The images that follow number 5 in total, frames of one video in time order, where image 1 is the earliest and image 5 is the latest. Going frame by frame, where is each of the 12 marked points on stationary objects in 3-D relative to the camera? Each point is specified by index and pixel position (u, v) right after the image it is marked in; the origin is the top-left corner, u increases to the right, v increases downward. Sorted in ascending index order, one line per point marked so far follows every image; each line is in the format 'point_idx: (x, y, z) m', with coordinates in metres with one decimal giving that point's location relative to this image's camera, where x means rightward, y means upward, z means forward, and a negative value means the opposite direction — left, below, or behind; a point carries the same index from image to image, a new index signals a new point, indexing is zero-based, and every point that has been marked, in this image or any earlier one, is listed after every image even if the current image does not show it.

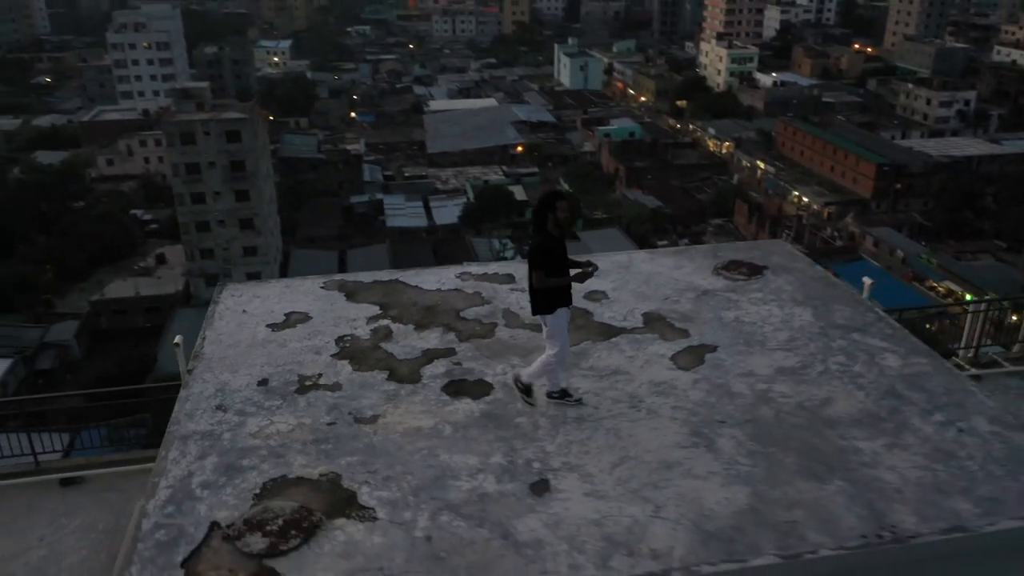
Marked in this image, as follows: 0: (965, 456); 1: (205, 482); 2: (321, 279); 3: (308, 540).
0: (+0.9, -0.3, +1.6) m
1: (-0.6, -0.4, +1.5) m
2: (-0.5, 0.0, +2.3) m
3: (-0.3, -0.4, +1.3) m
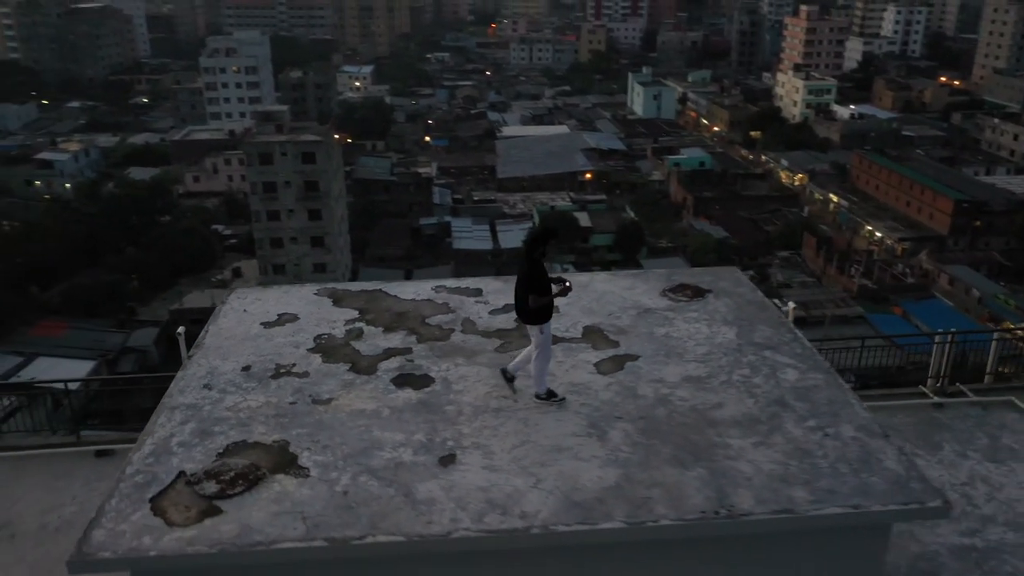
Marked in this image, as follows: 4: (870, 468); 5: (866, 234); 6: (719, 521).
0: (+0.7, -0.4, +1.8) m
1: (-0.7, -0.3, +1.8) m
2: (-0.6, 0.0, +2.7) m
3: (-0.5, -0.4, +1.7) m
4: (+0.8, -0.4, +1.8) m
5: (+8.7, +1.3, +19.8) m
6: (+0.4, -0.5, +1.6) m
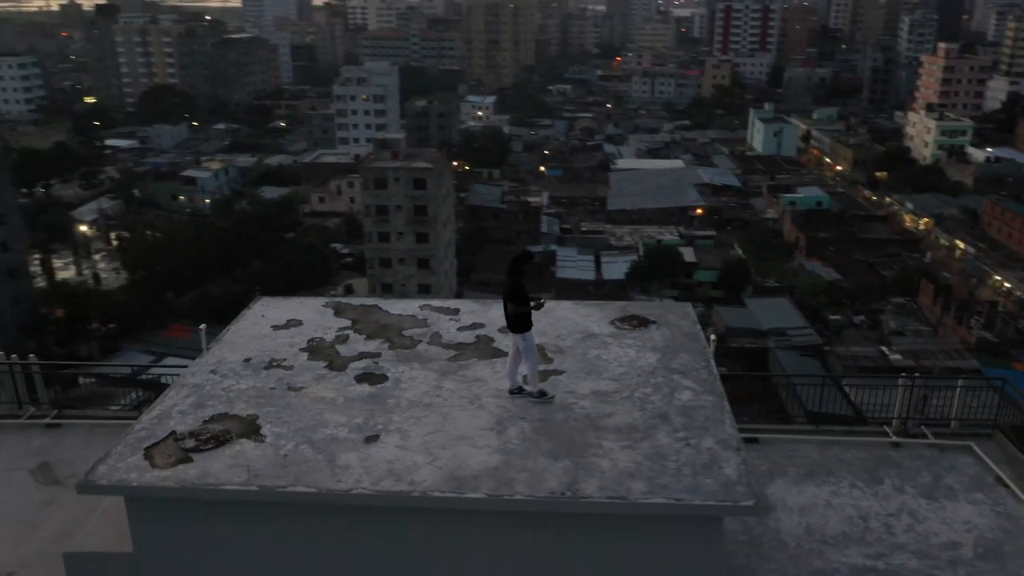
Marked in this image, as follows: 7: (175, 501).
0: (+0.4, -0.5, +2.2) m
1: (-1.0, -0.4, +2.4) m
2: (-0.7, 0.0, +3.2) m
3: (-0.8, -0.4, +2.2) m
4: (+0.5, -0.5, +2.1) m
5: (+10.9, +0.1, +18.9) m
6: (+0.1, -0.5, +2.0) m
7: (-0.9, -0.6, +2.1) m
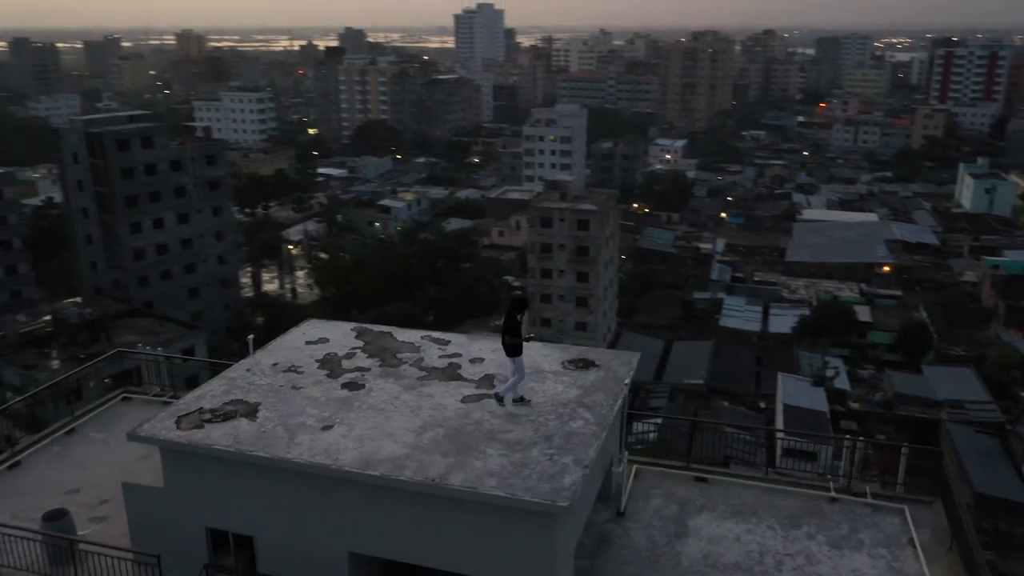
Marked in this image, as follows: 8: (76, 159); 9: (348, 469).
0: (+0.1, -0.6, +2.8) m
1: (-1.2, -0.4, +3.4) m
2: (-0.8, -0.2, +4.1) m
3: (-1.1, -0.5, +3.1) m
4: (+0.1, -0.6, +2.7) m
5: (+14.0, -1.7, +16.7) m
6: (-0.3, -0.6, +2.7) m
7: (-1.2, -0.6, +3.0) m
8: (-9.1, +2.8, +17.6) m
9: (-0.6, -0.6, +2.8) m
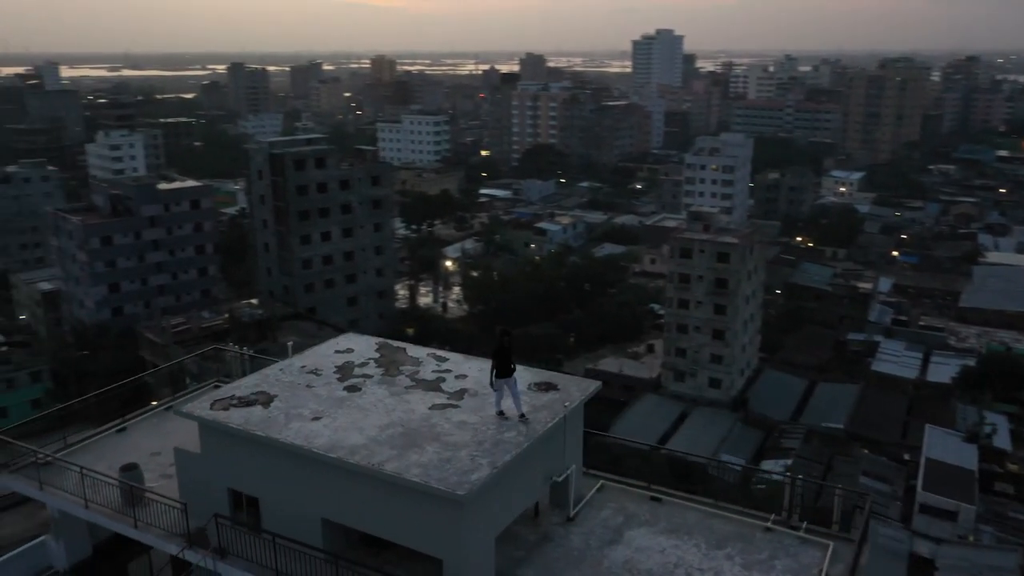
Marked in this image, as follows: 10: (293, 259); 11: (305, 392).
0: (-0.2, -0.7, +3.5) m
1: (-1.4, -0.5, +4.3) m
2: (-0.8, -0.3, +5.0) m
3: (-1.3, -0.6, +4.1) m
4: (-0.2, -0.8, +3.4) m
5: (+16.1, -3.1, +14.2) m
6: (-0.6, -0.8, +3.5) m
7: (-1.4, -0.7, +4.0) m
8: (-6.0, +2.7, +19.9) m
9: (-0.9, -0.7, +3.6) m
10: (-5.2, +0.7, +19.5) m
11: (-1.1, -0.5, +4.2) m
